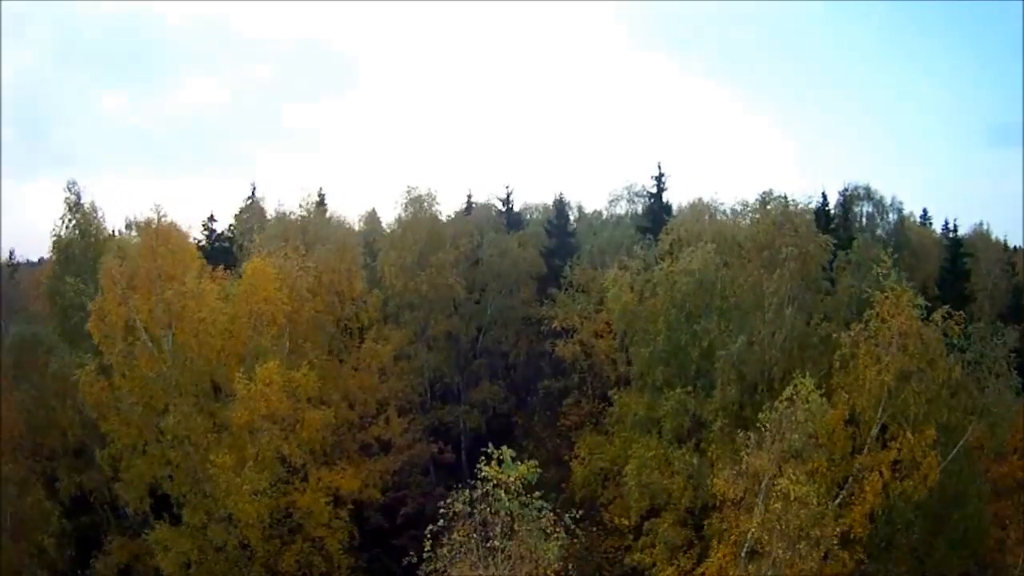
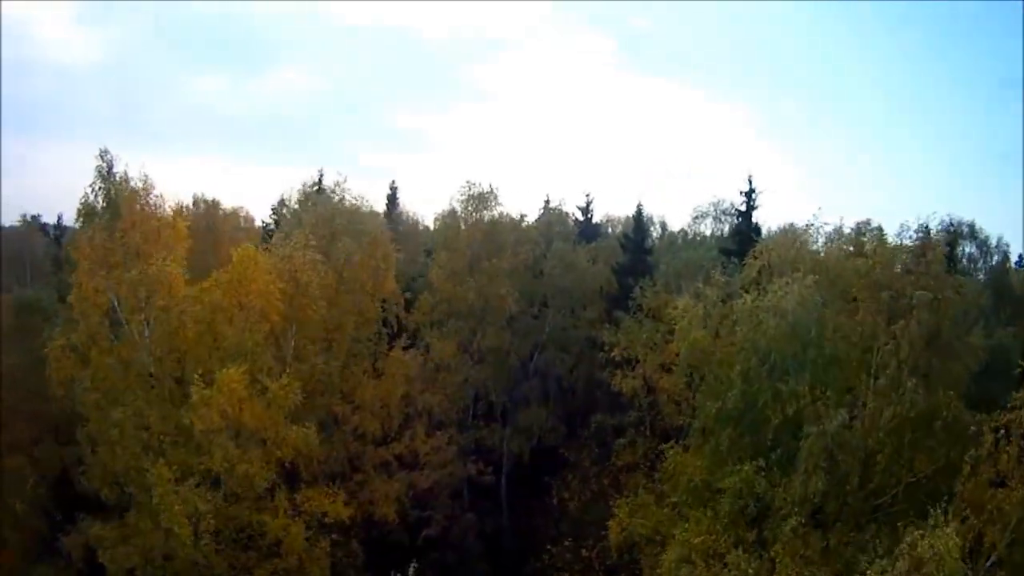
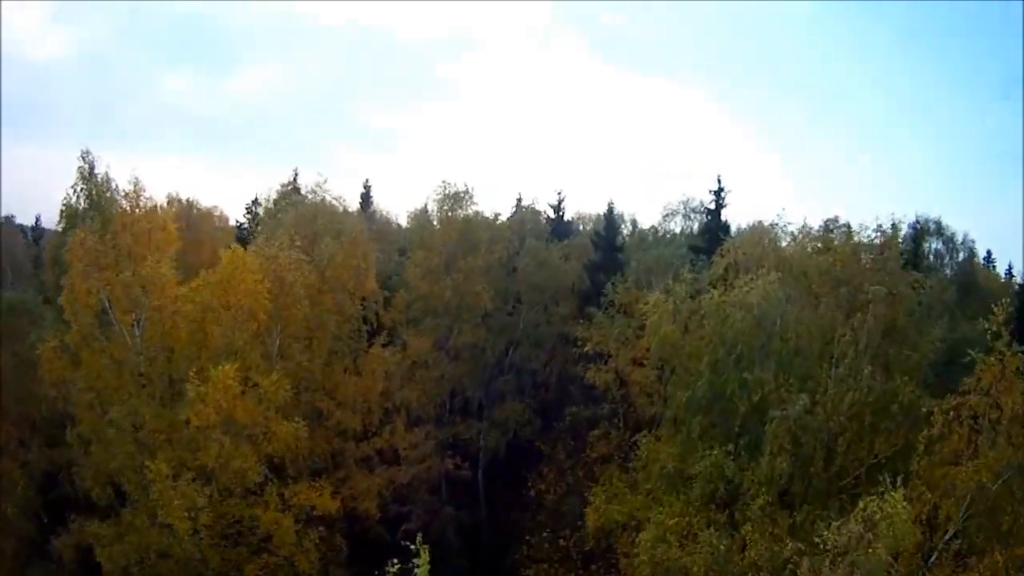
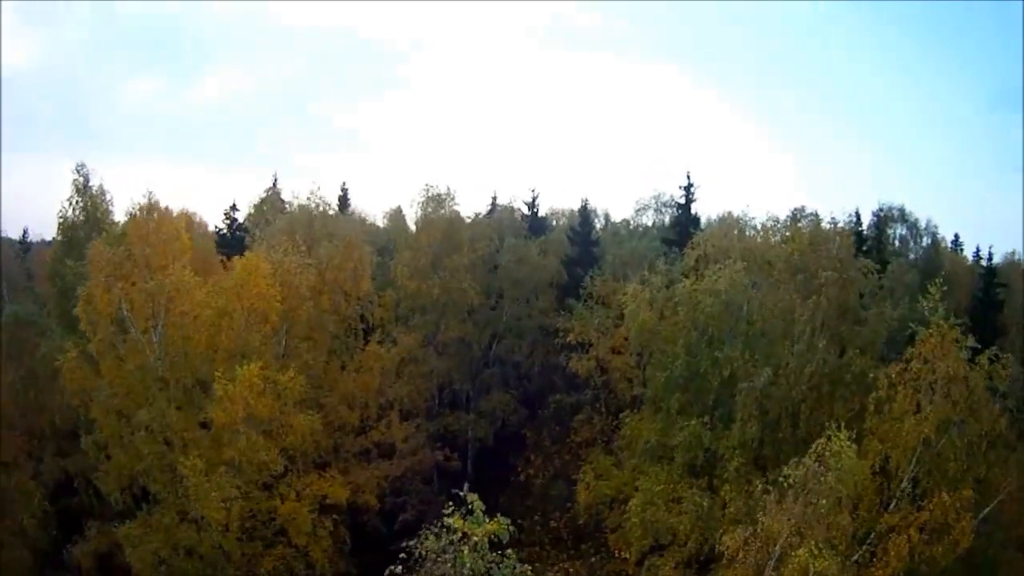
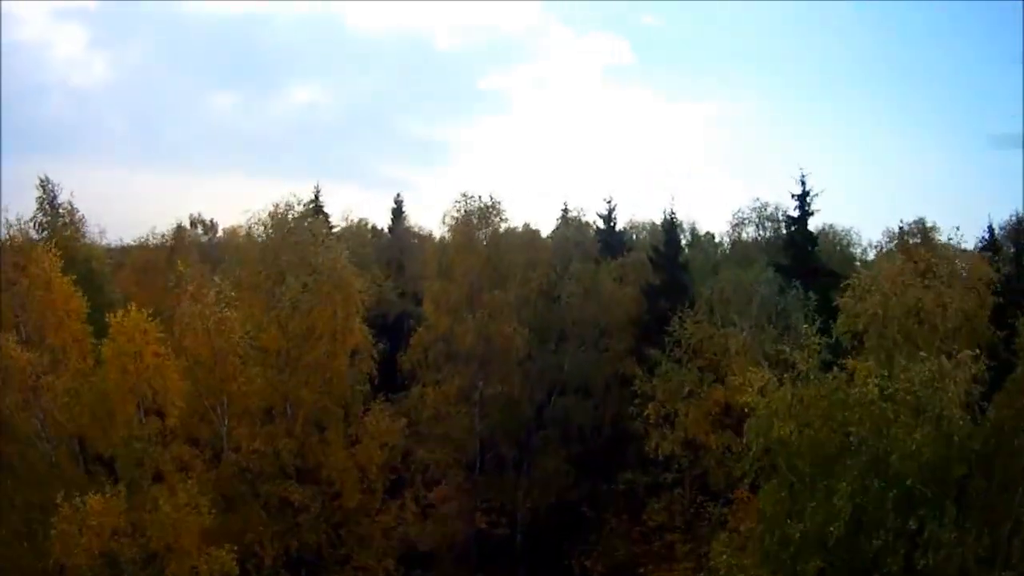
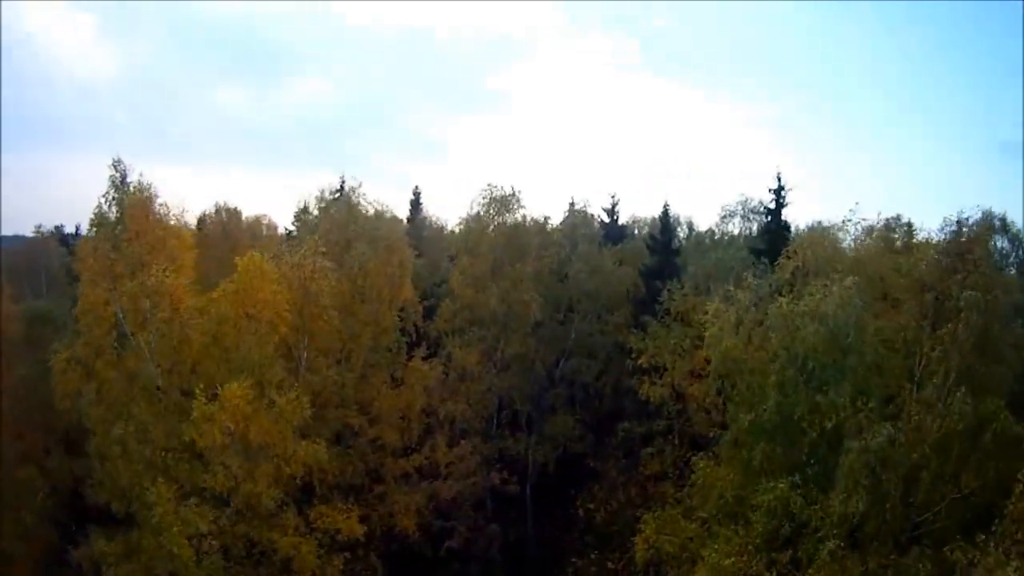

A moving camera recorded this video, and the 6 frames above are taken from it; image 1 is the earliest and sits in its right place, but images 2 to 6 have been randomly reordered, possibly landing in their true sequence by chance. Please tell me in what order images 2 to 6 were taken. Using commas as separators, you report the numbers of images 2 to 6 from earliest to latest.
4, 3, 2, 6, 5
